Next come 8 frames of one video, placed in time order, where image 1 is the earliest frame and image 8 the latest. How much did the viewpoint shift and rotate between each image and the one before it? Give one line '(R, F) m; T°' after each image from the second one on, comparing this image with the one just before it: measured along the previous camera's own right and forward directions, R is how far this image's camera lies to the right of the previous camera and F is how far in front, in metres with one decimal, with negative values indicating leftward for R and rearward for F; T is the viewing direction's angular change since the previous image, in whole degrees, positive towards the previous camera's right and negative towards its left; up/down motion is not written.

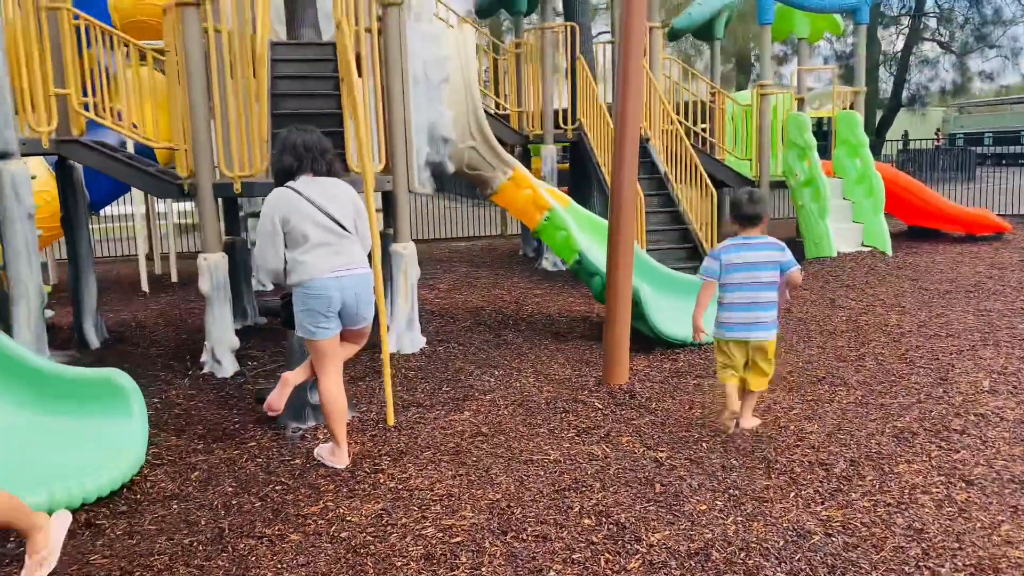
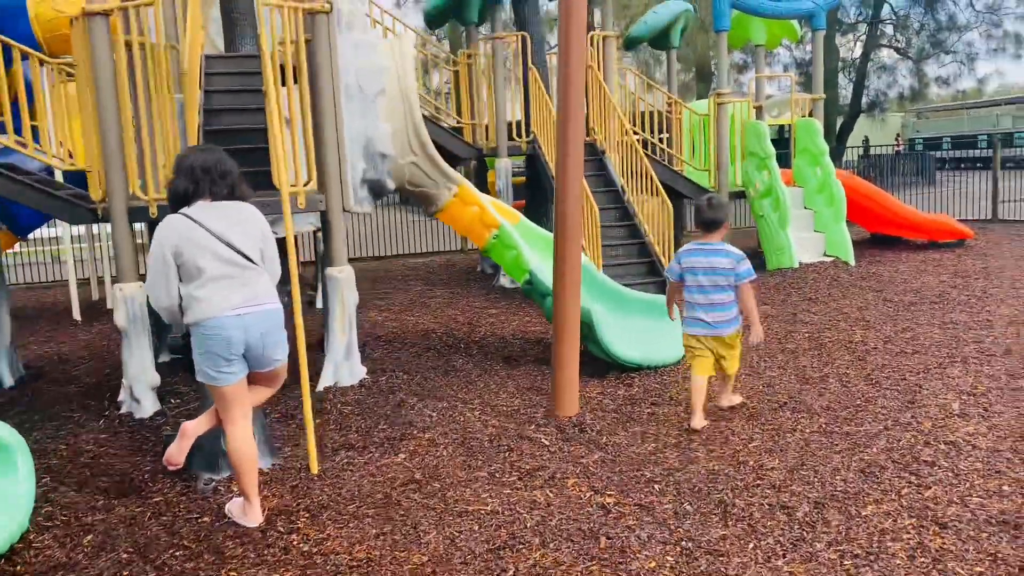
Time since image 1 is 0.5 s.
(+0.2, +0.4) m; +2°
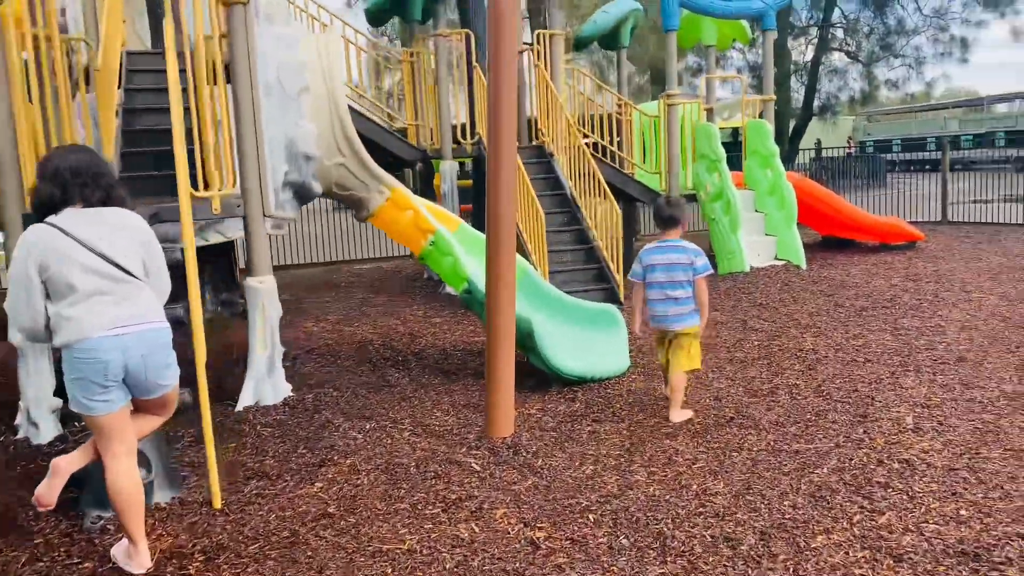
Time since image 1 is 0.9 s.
(+0.2, +0.3) m; +3°
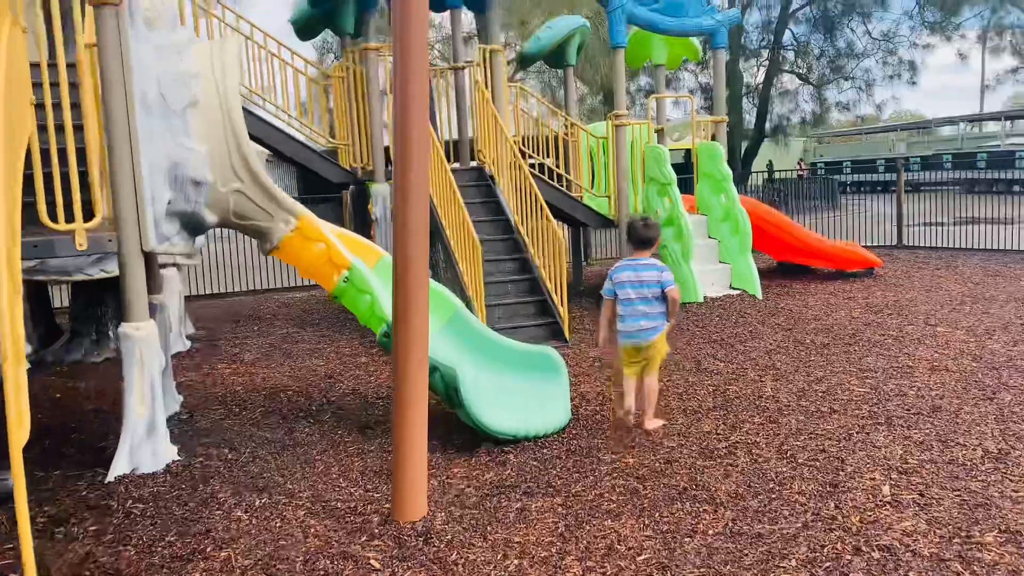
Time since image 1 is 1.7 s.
(+0.2, +0.7) m; +3°
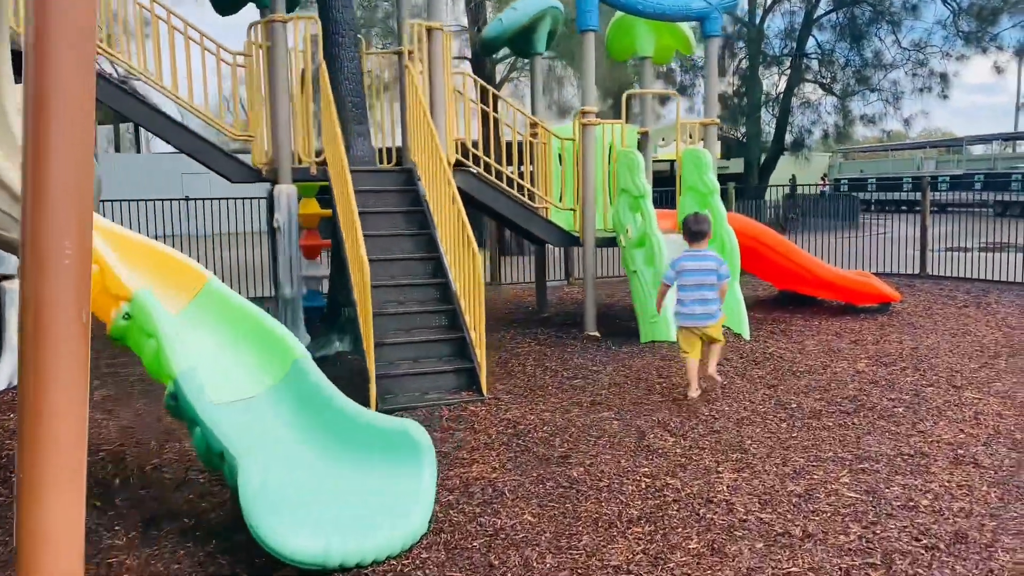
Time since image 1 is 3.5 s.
(+0.7, +1.5) m; -1°
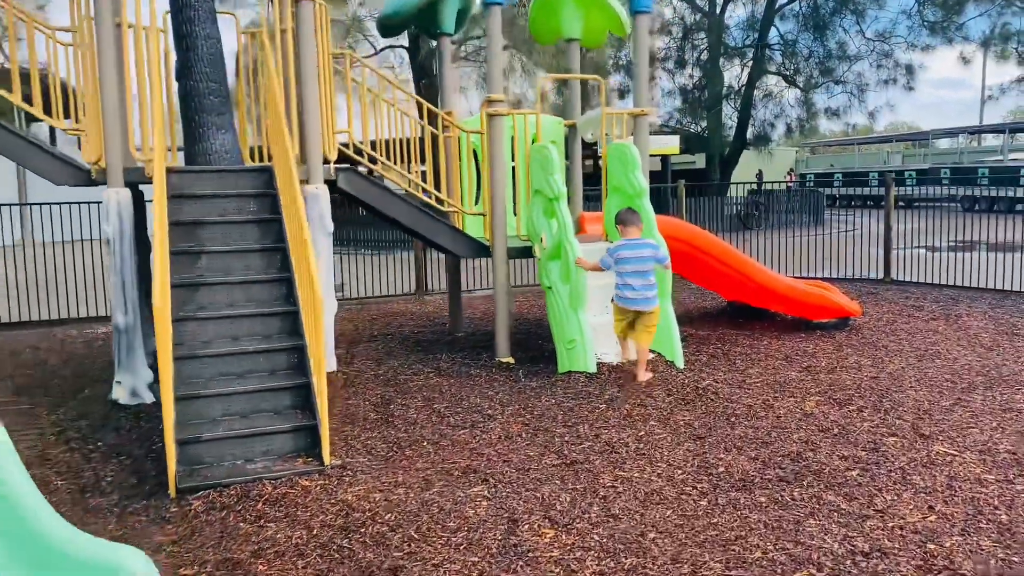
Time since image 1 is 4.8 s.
(+0.6, +1.2) m; +2°
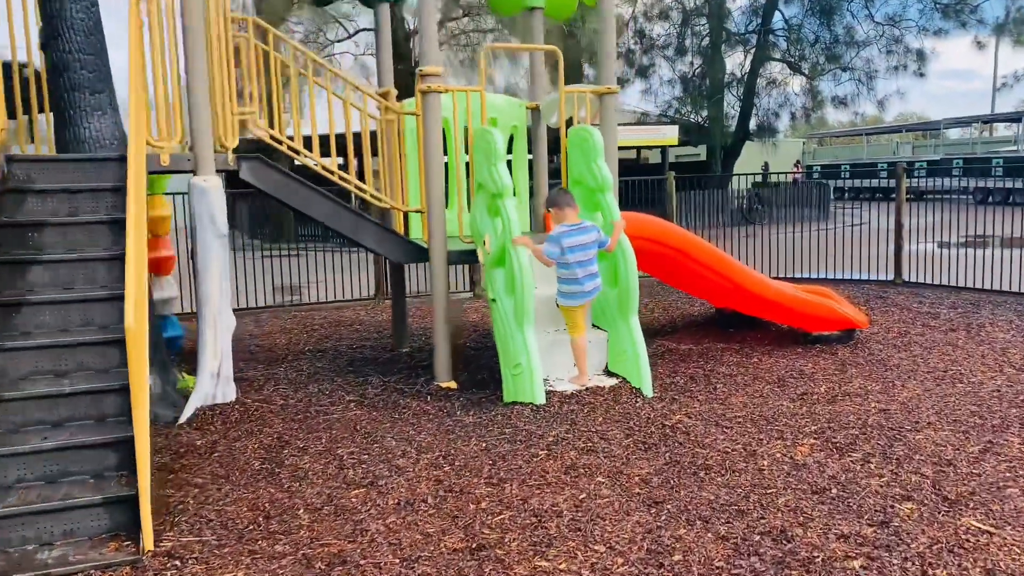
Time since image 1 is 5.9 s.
(+0.5, +1.1) m; -1°
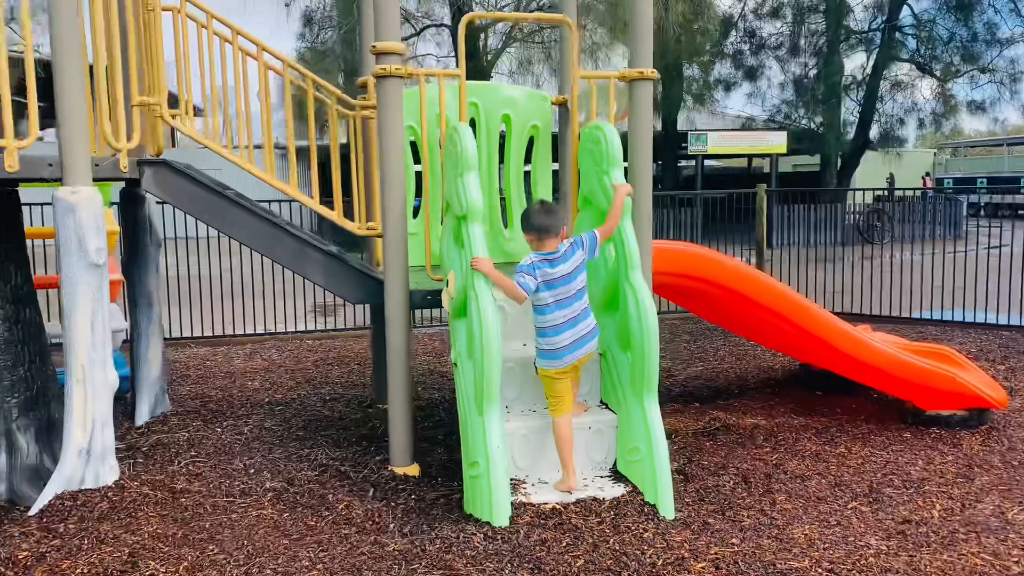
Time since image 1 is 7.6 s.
(+0.6, +1.6) m; -7°
